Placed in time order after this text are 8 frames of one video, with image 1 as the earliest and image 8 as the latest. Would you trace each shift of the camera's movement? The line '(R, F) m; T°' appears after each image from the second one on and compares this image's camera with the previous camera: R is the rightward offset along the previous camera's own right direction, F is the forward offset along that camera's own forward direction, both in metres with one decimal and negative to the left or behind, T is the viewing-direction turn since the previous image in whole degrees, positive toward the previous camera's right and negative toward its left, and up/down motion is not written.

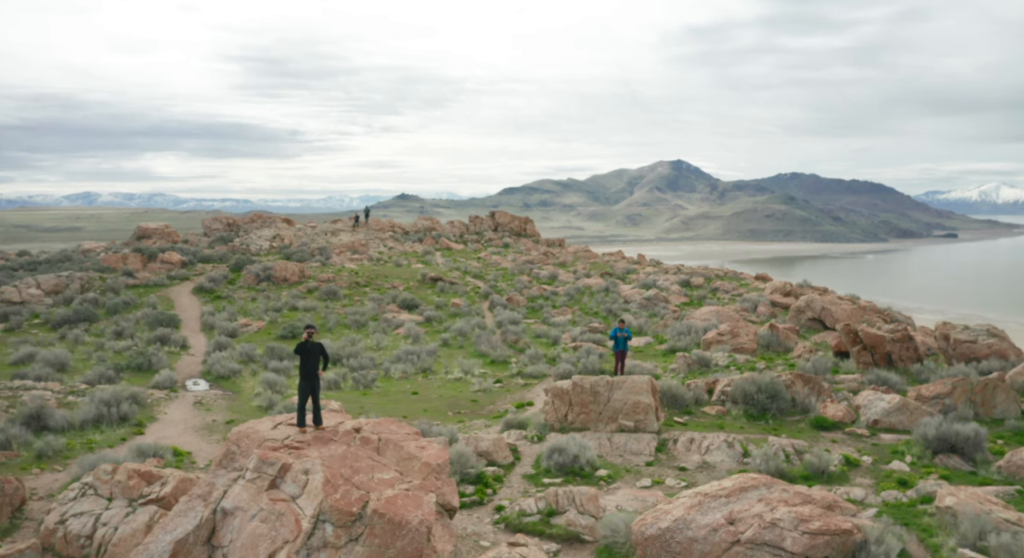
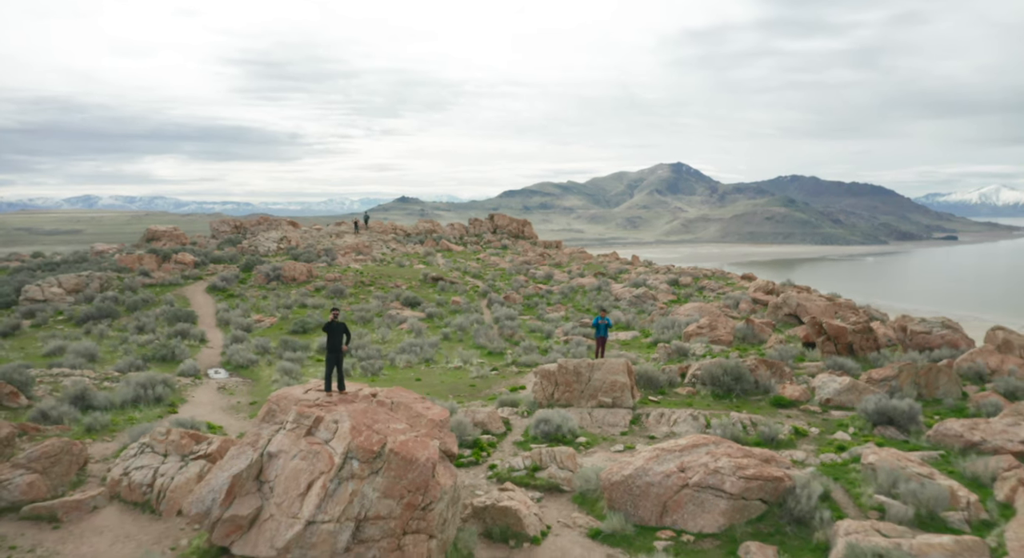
(+0.1, -1.3) m; 0°
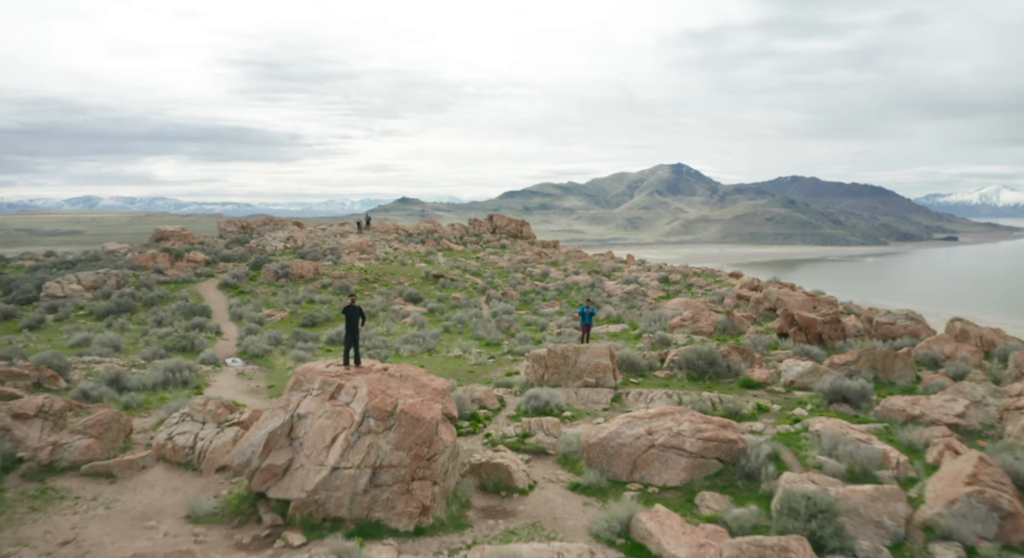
(+0.1, -1.3) m; 0°
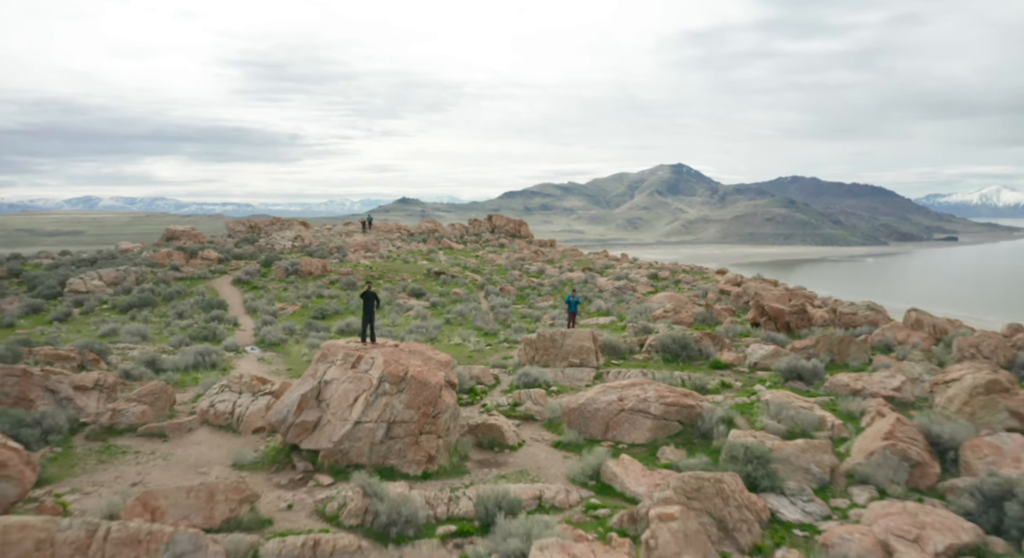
(+0.1, -1.6) m; 0°
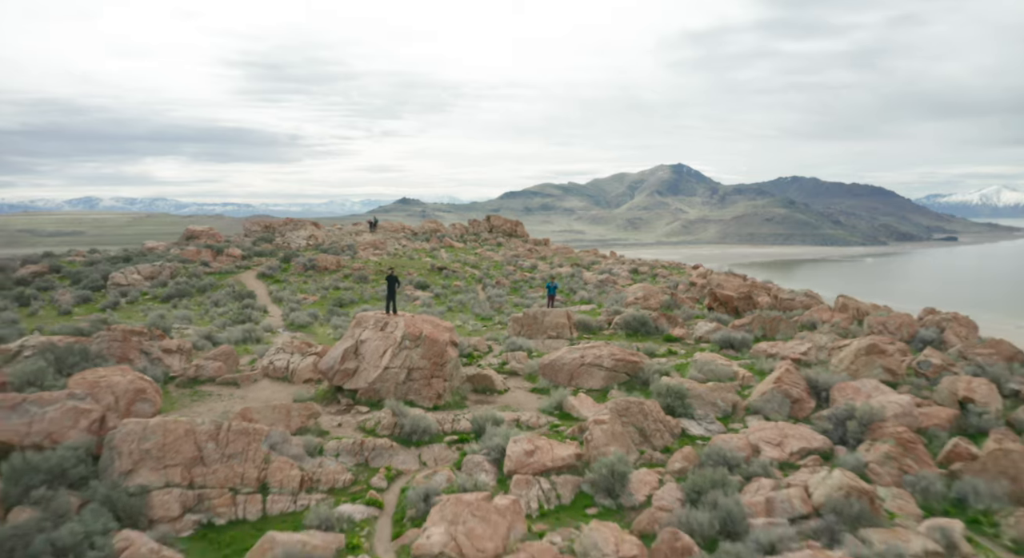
(+0.3, -3.4) m; 0°
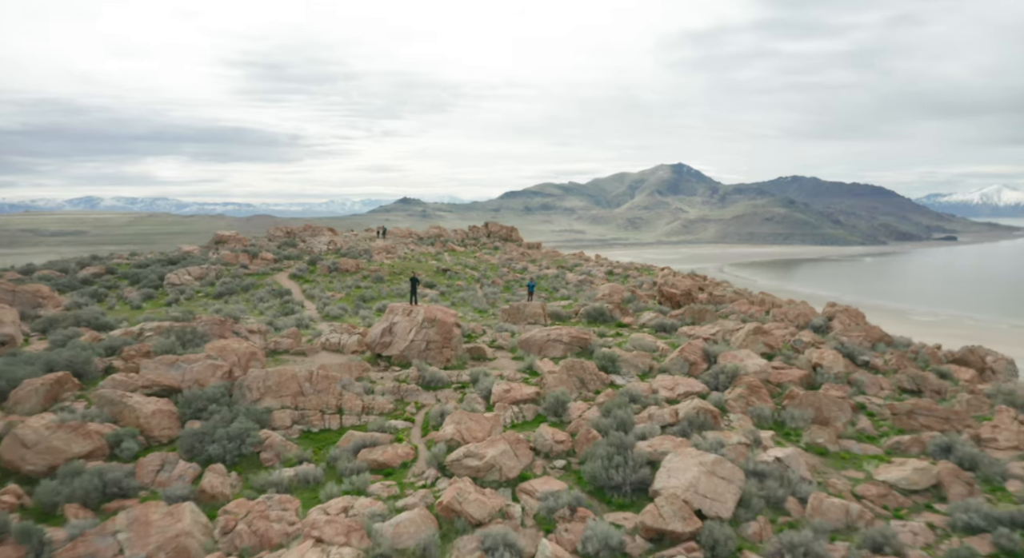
(+0.4, -5.8) m; 0°
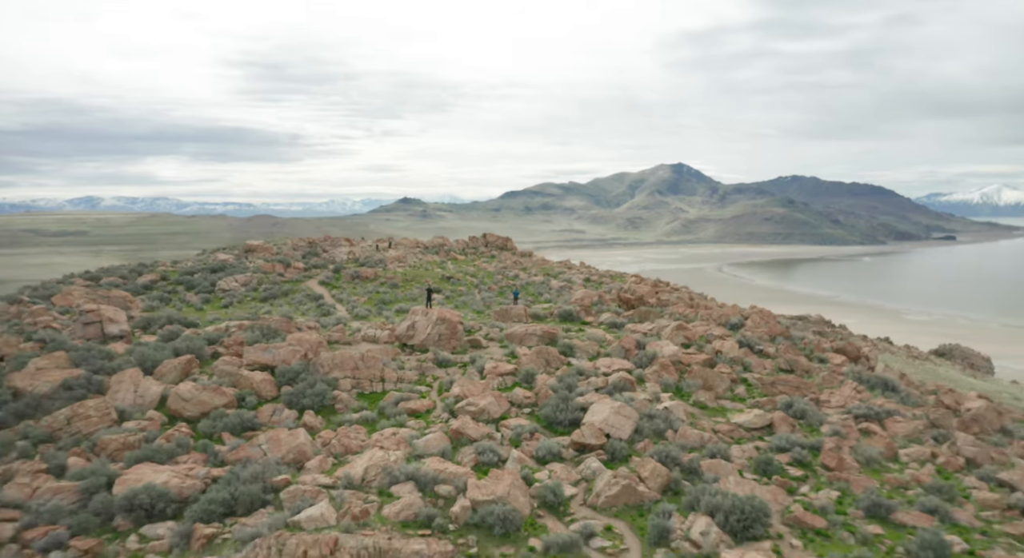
(+0.5, -7.7) m; 0°
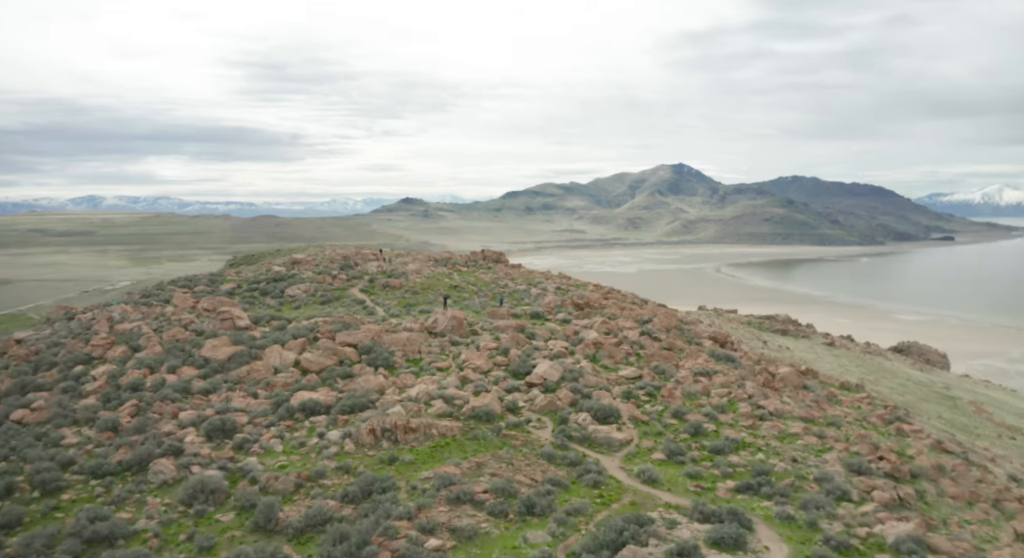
(+1.1, -16.7) m; 0°
